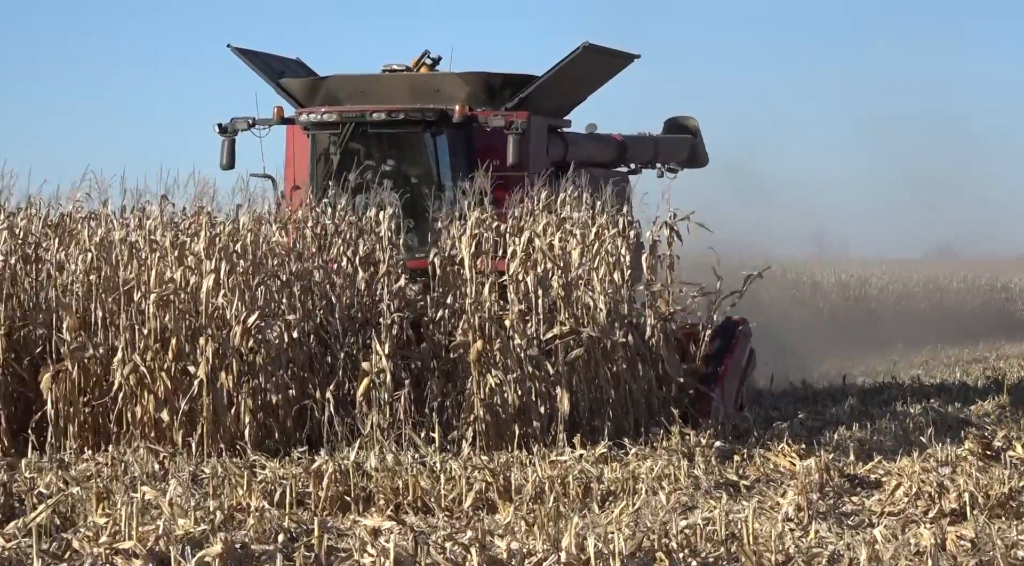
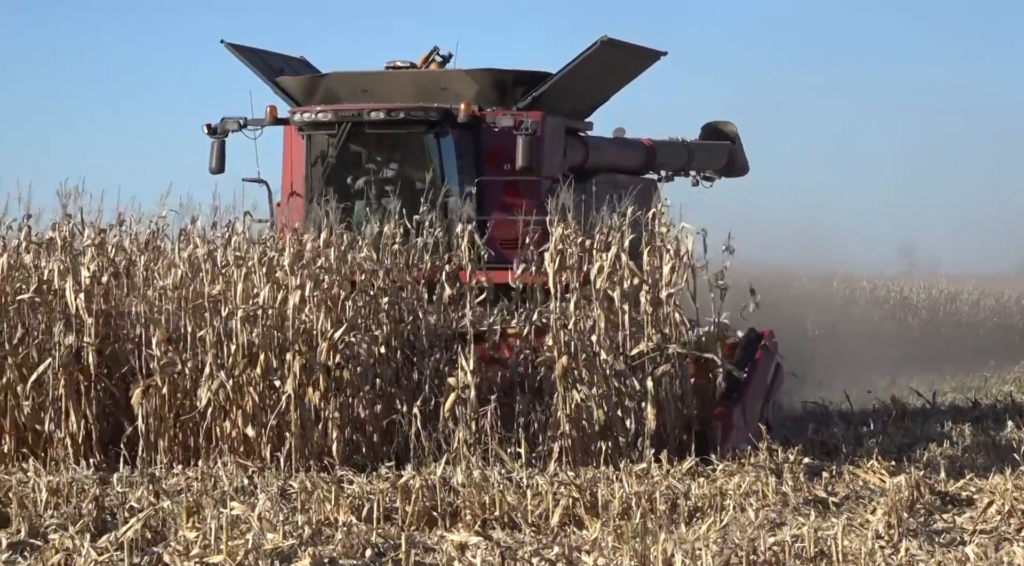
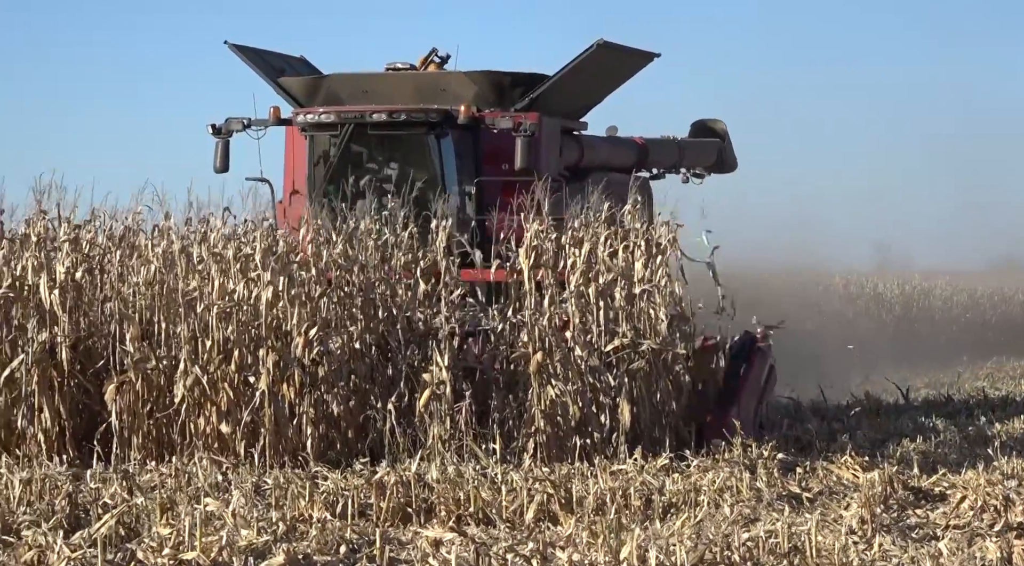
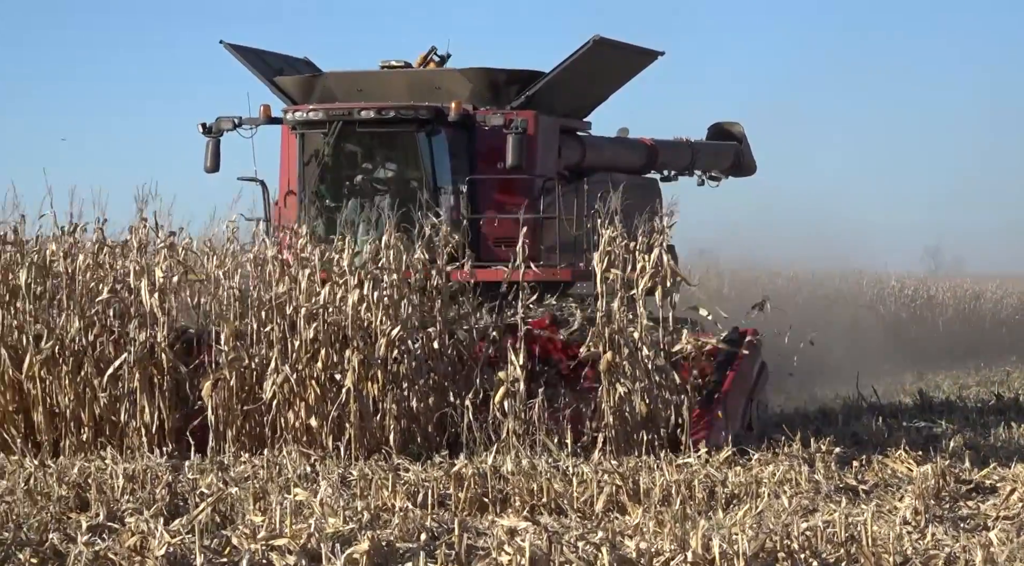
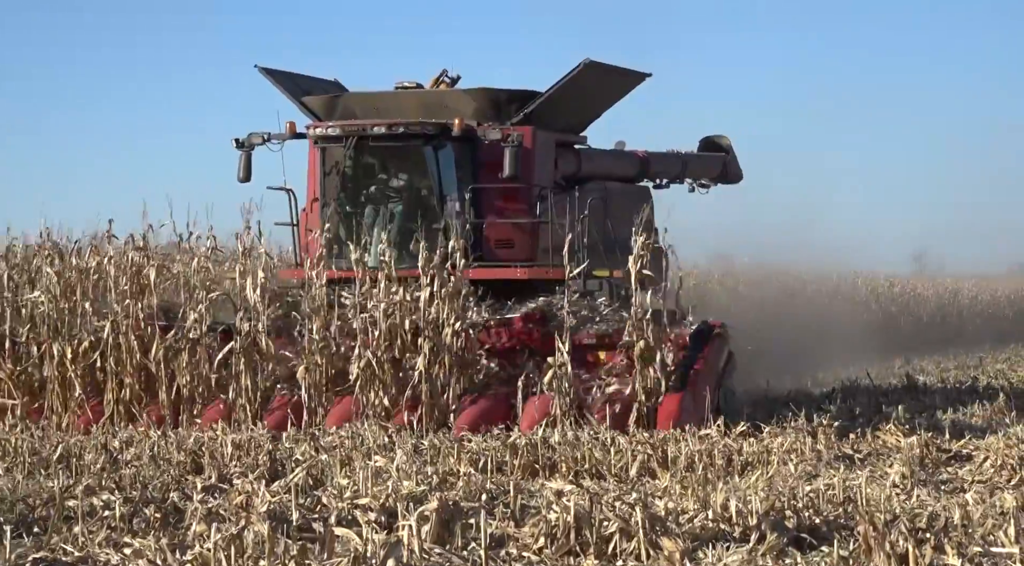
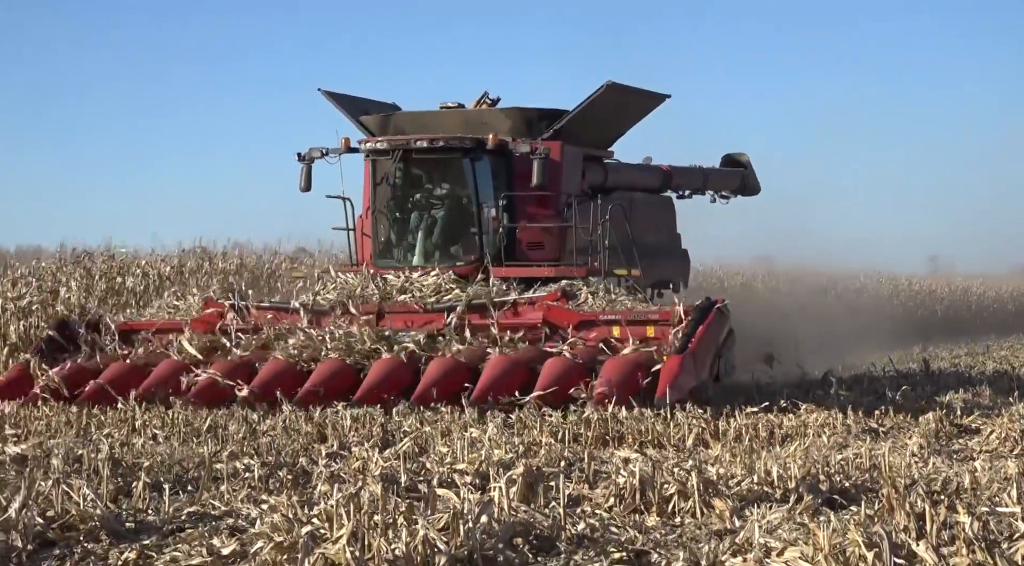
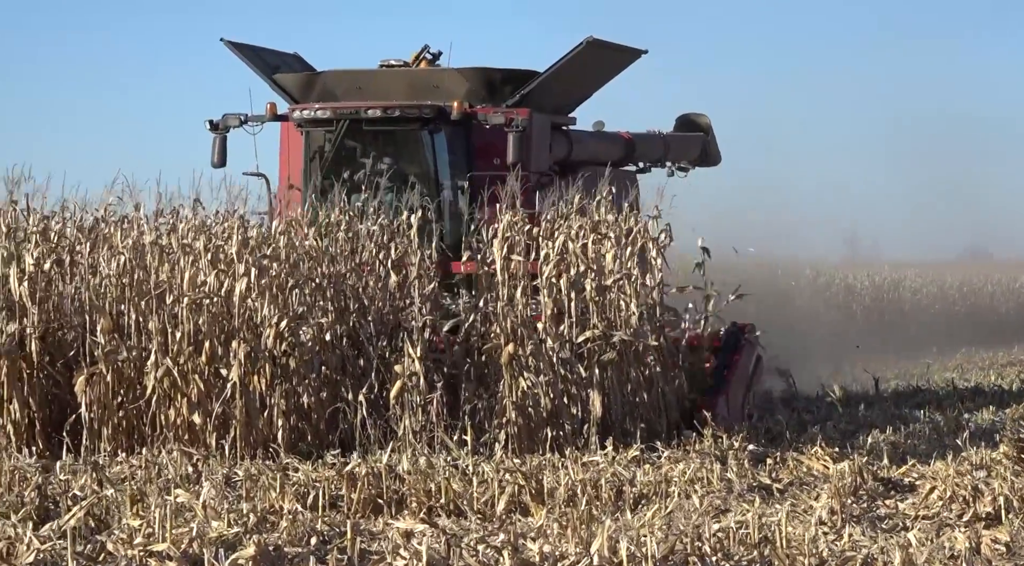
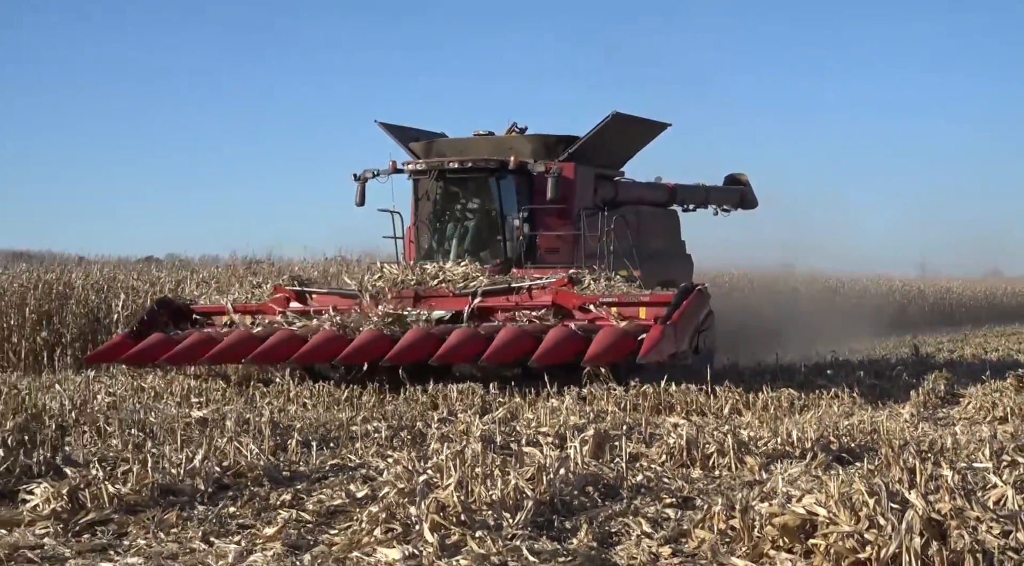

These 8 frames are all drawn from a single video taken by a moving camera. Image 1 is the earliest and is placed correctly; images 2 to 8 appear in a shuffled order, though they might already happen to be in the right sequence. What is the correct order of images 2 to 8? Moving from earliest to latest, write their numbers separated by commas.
7, 3, 2, 4, 5, 6, 8
